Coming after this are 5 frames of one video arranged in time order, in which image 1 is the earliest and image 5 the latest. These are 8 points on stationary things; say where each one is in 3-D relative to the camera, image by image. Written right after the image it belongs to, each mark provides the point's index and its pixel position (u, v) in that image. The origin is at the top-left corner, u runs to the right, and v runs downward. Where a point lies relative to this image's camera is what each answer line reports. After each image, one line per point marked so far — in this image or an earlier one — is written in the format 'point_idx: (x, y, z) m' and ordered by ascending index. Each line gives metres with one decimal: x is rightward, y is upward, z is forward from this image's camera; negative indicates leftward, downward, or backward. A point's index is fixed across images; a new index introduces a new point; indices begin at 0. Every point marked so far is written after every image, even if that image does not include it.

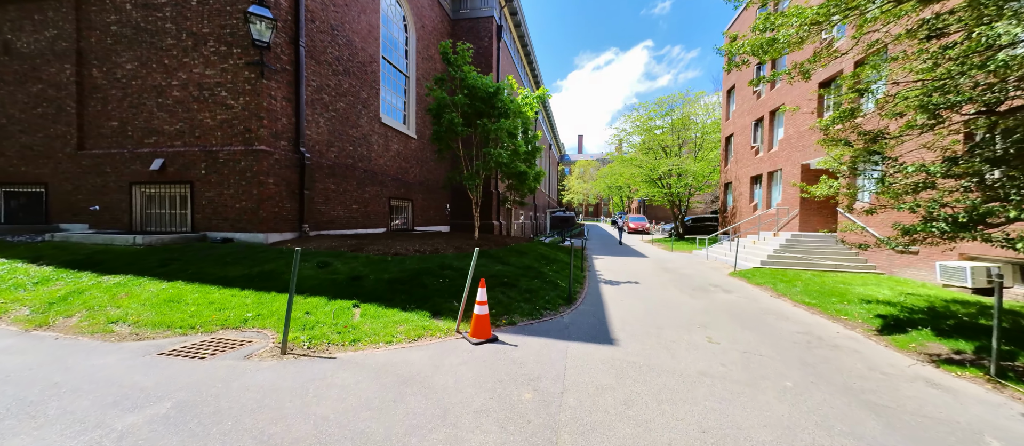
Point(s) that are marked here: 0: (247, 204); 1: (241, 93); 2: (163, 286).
0: (-6.4, +0.5, +8.5) m
1: (-6.6, +3.2, +8.6) m
2: (-5.4, -1.0, +5.5) m
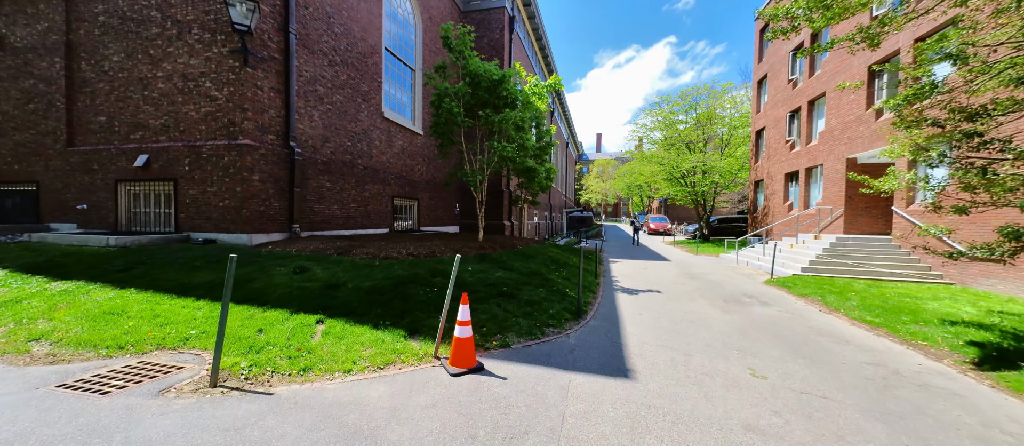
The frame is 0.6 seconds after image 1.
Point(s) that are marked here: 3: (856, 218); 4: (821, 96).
0: (-6.3, +0.5, +7.9) m
1: (-6.5, +3.2, +8.0) m
2: (-5.5, -1.0, +4.8) m
3: (+13.0, +0.2, +13.3) m
4: (+13.6, +5.6, +15.3) m
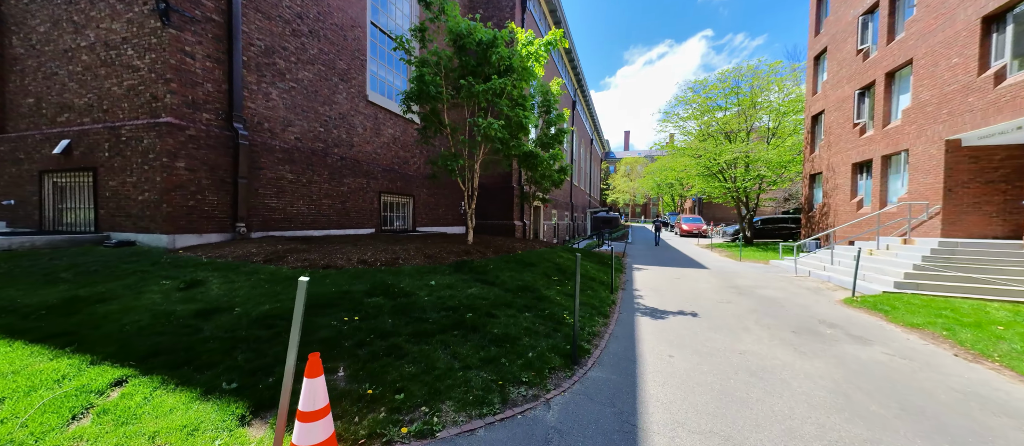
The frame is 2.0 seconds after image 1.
0: (-6.6, +0.5, +6.4) m
1: (-6.8, +3.2, +6.5) m
2: (-6.0, -0.9, +3.3) m
3: (+13.1, +0.2, +10.3) m
4: (+13.8, +5.6, +12.3) m
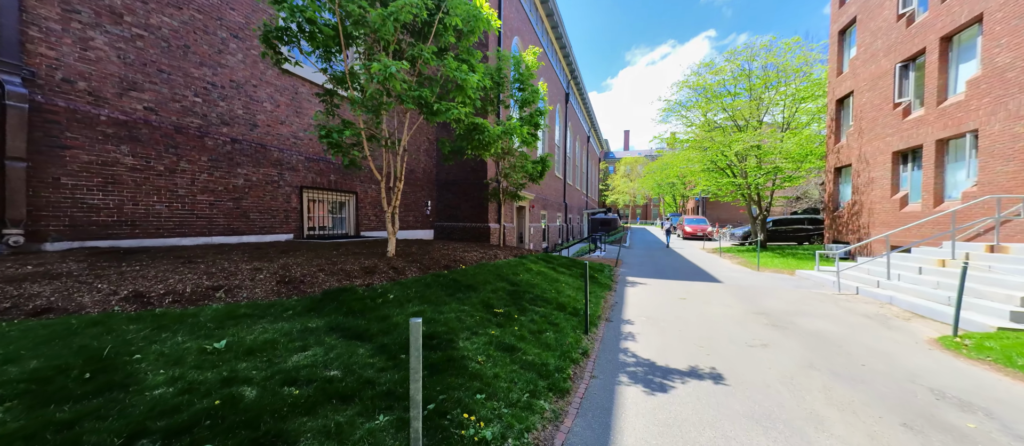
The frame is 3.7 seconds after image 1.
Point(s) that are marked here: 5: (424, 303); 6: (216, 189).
0: (-7.7, +0.4, +3.8) m
1: (-7.9, +3.1, +4.0) m
2: (-7.1, -1.0, +0.7) m
3: (+12.0, +0.2, +7.7) m
4: (+12.7, +5.5, +9.7) m
5: (-1.1, -1.0, +4.5) m
6: (-6.1, +0.7, +7.3) m
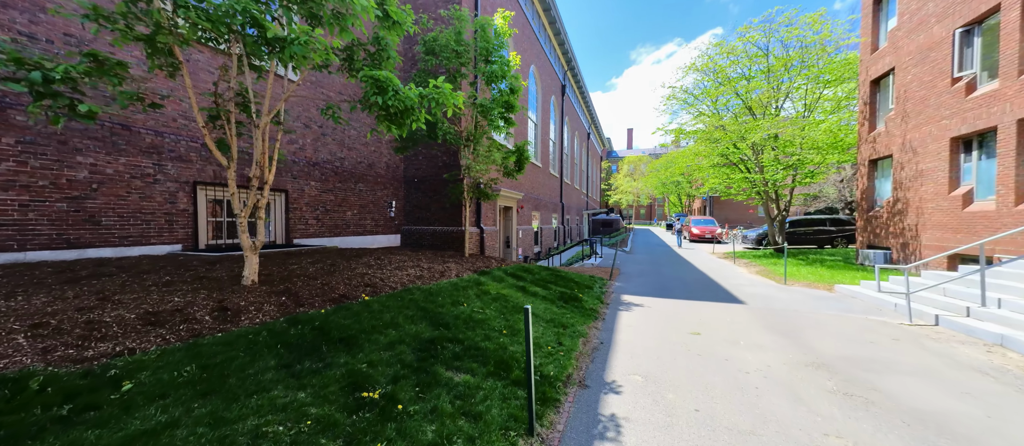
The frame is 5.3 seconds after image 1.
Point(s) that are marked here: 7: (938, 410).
0: (-8.6, +0.3, +1.7) m
1: (-8.8, +3.0, +1.8) m
2: (-8.1, -1.1, -1.4) m
3: (+11.1, +0.1, +5.3) m
4: (+11.8, +5.5, +7.3) m
5: (-2.0, -1.1, +2.3) m
6: (-7.0, +0.6, +5.1) m
7: (+4.3, -1.8, +3.6) m
